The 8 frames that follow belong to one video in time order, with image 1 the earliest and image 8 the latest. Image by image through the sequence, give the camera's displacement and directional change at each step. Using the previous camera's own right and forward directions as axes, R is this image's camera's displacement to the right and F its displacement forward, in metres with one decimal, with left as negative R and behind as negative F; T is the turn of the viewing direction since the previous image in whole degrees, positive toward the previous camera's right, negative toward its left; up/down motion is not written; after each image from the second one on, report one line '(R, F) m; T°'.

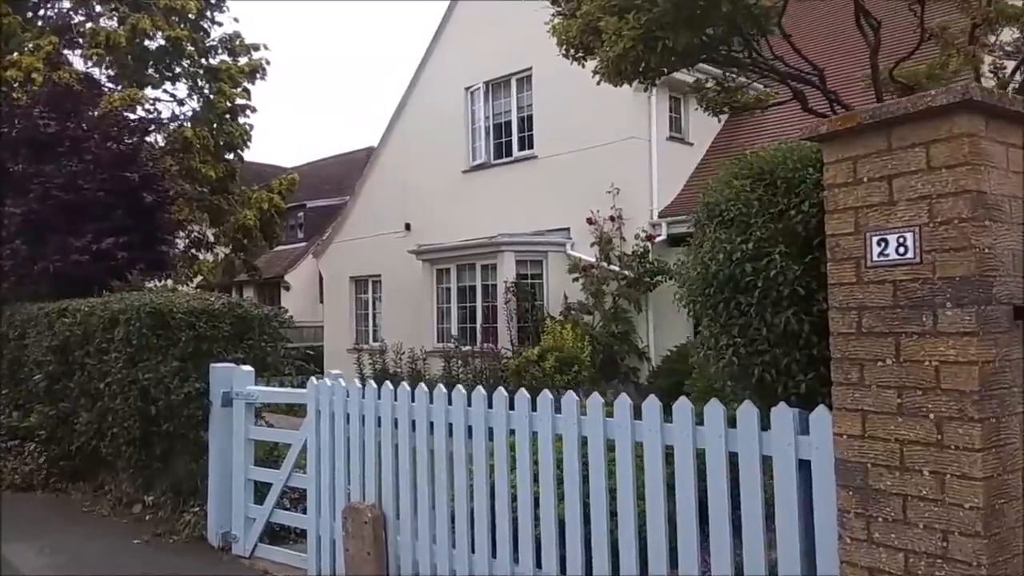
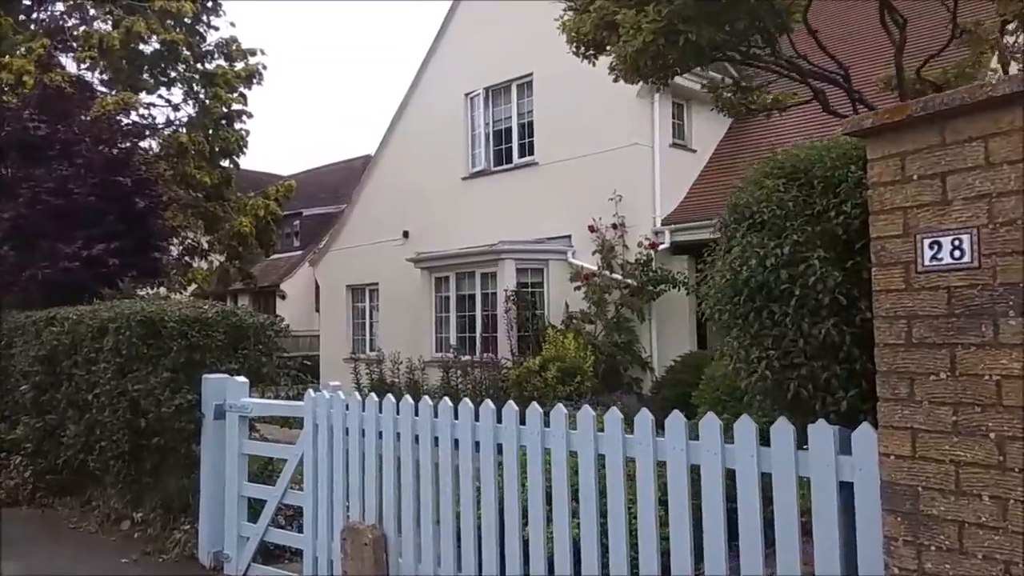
(-0.1, +0.3) m; 0°
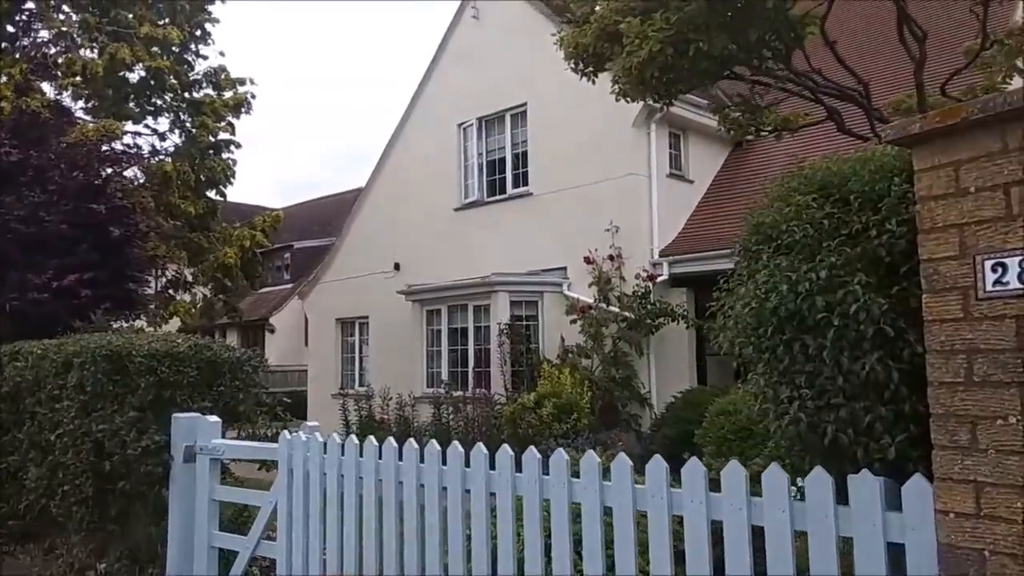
(0.0, +0.4) m; 0°
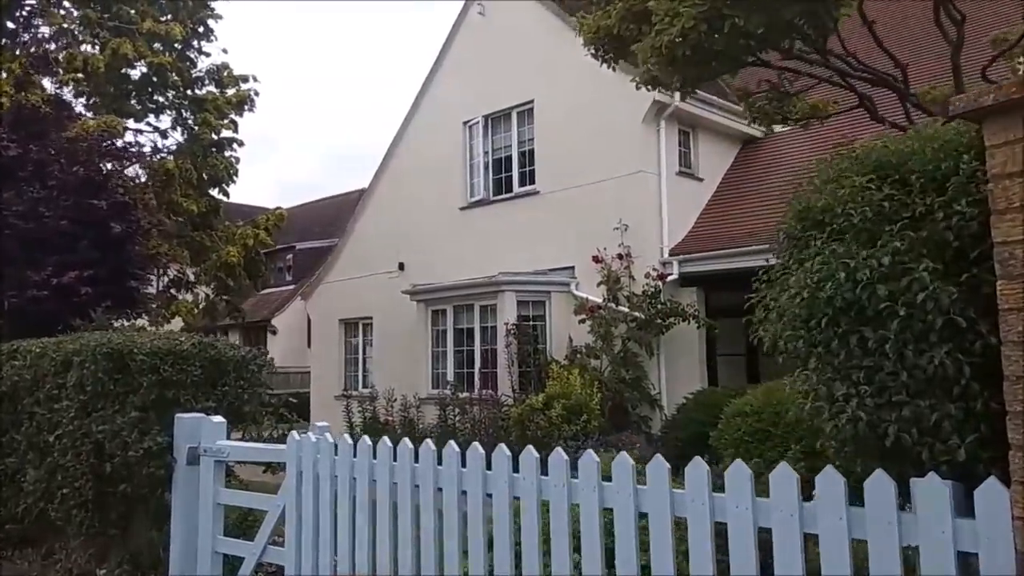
(-0.1, +0.2) m; 0°
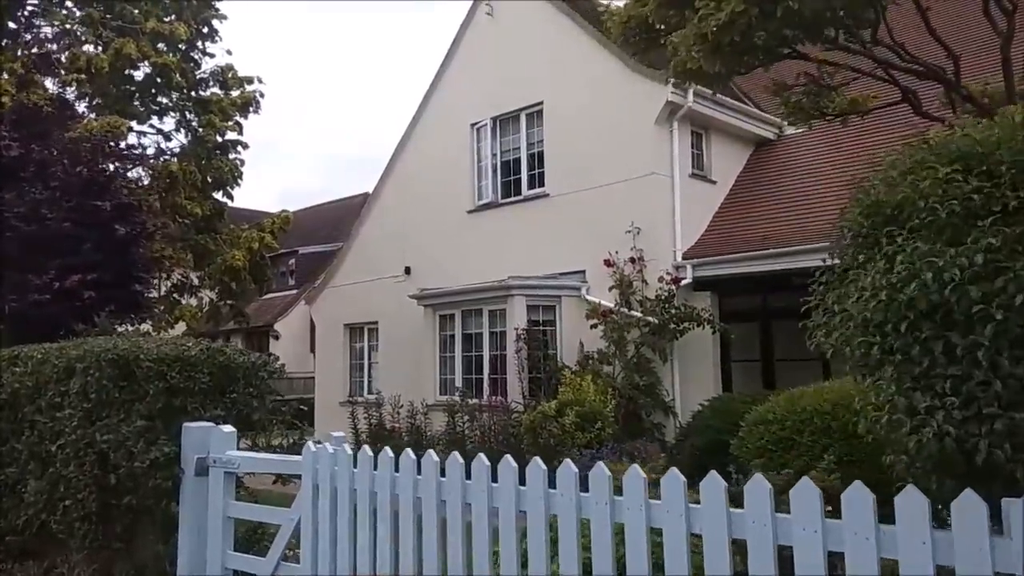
(-0.2, +0.2) m; 0°
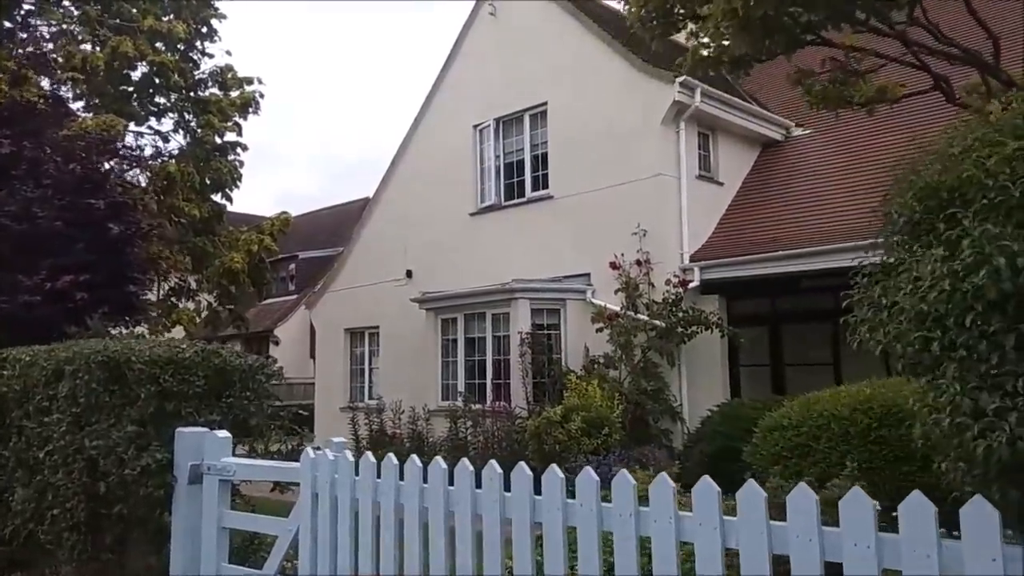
(-0.1, +0.3) m; 0°
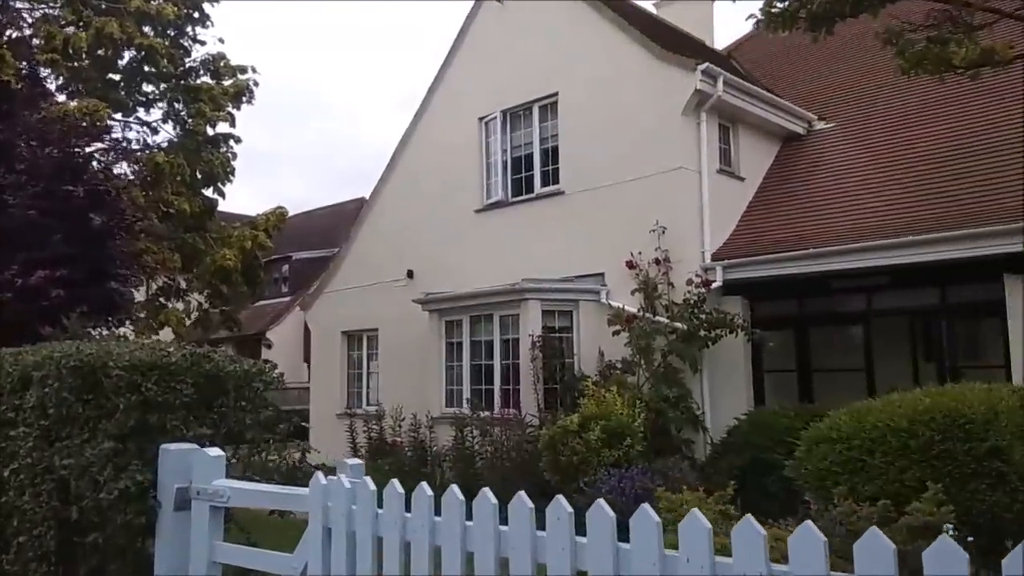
(-0.3, +0.7) m; +1°
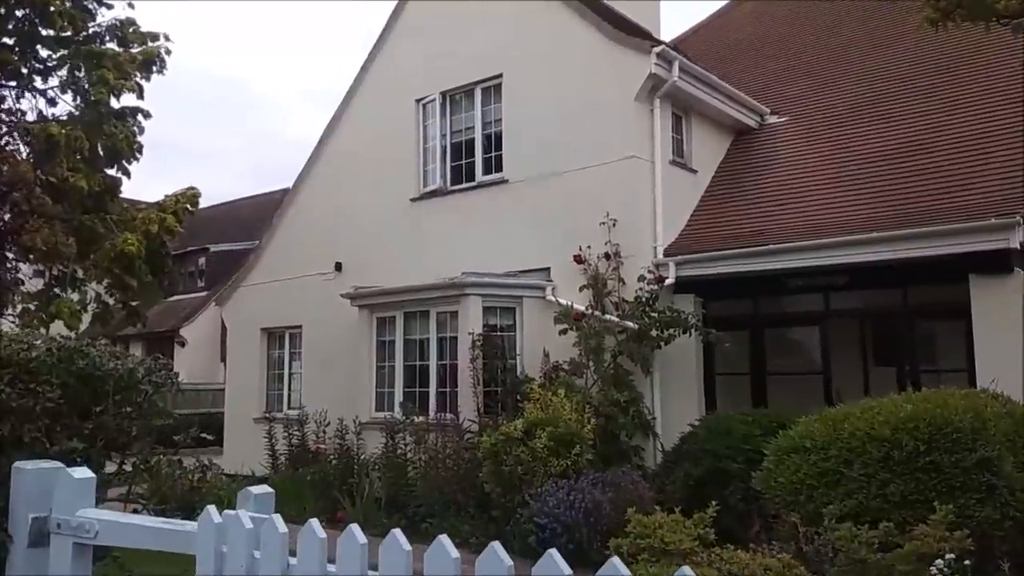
(-0.1, +0.9) m; +5°
